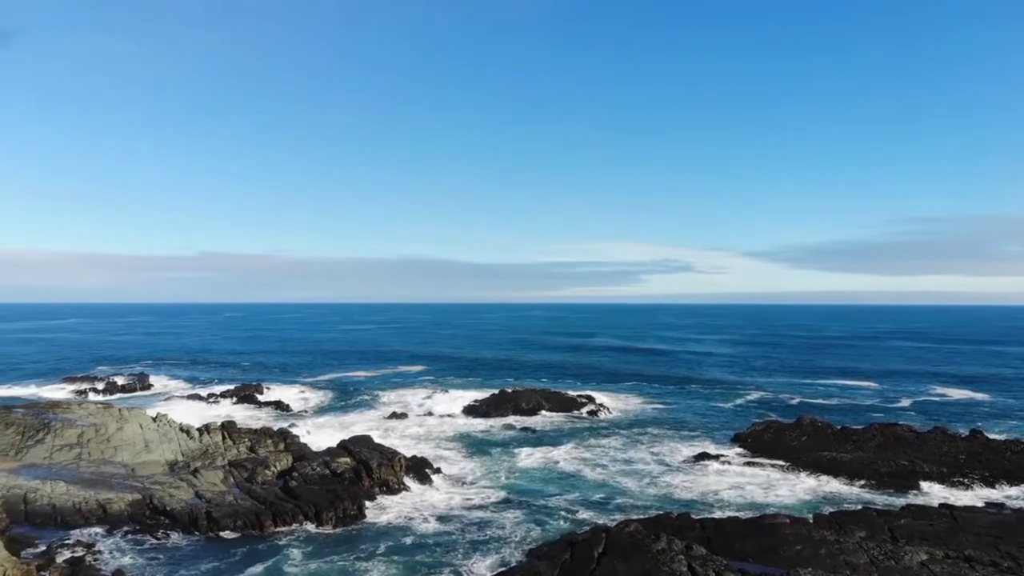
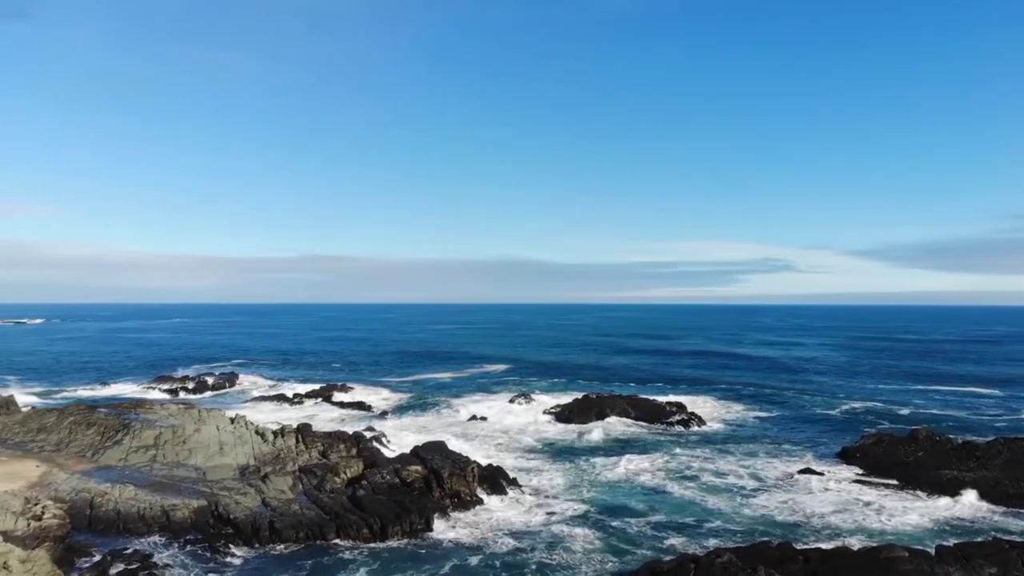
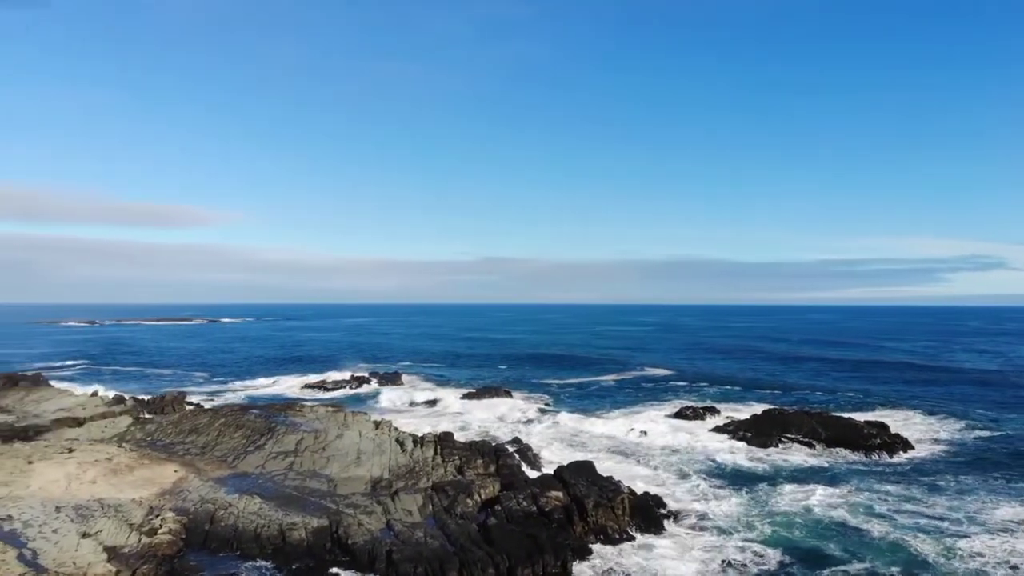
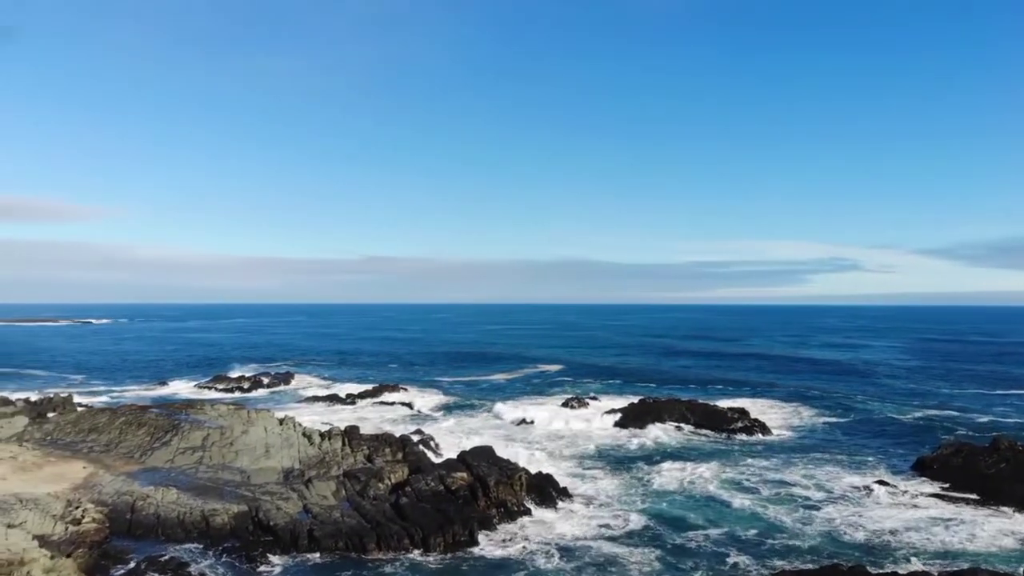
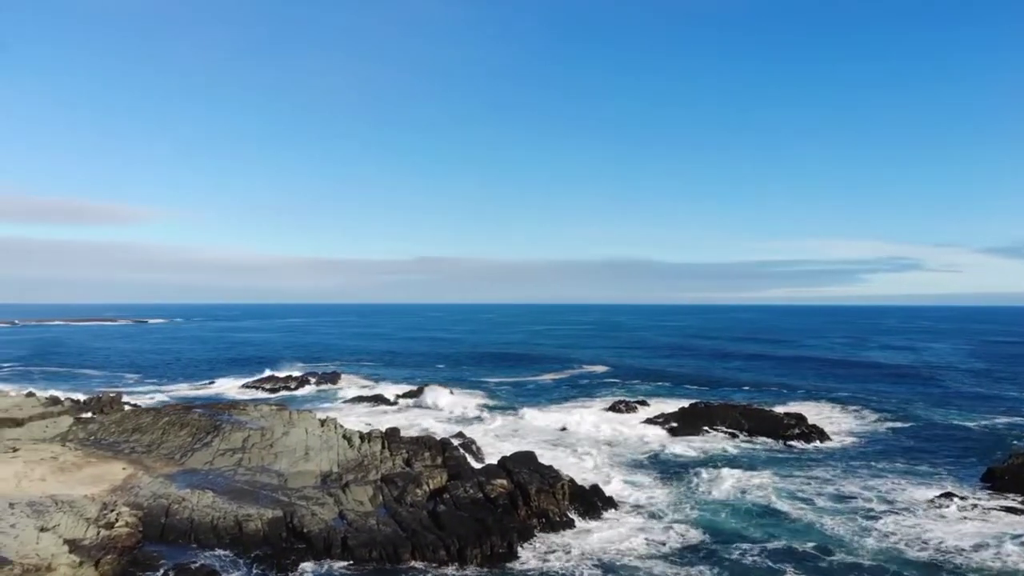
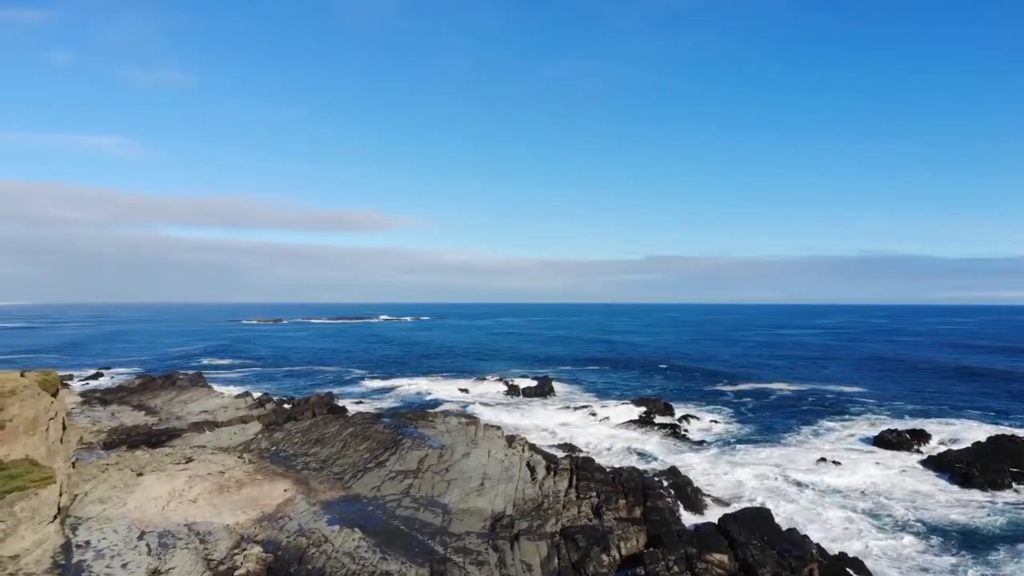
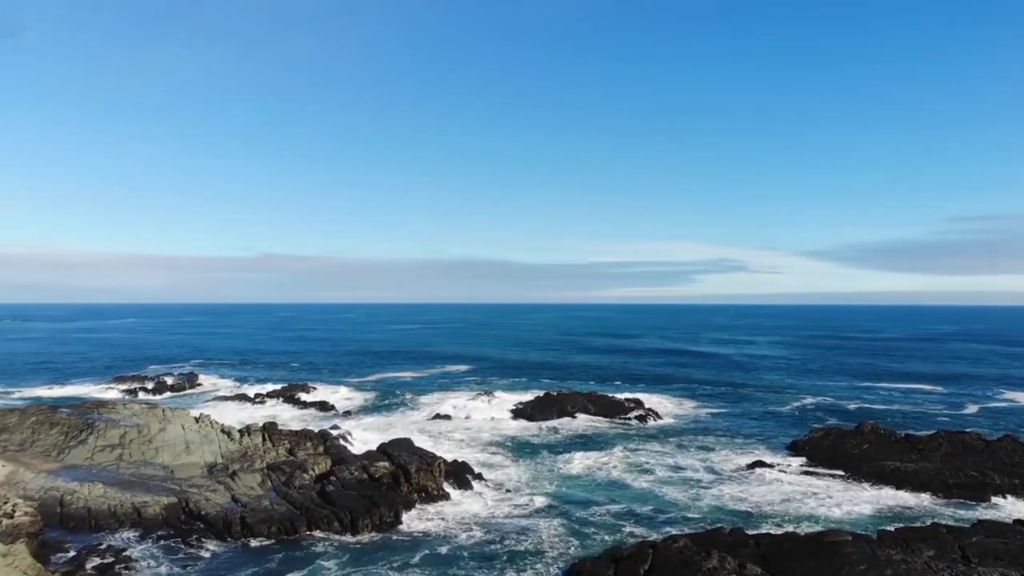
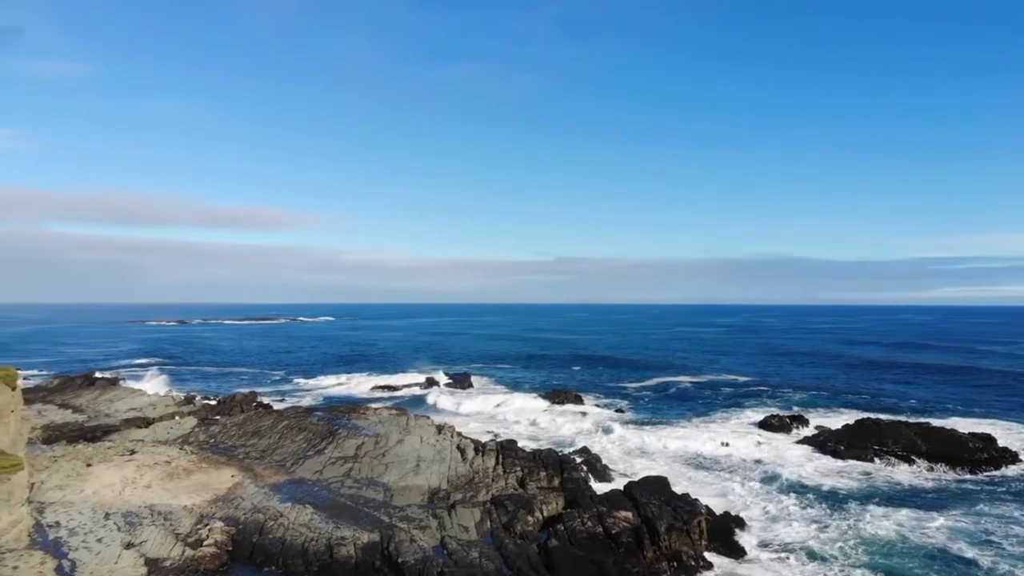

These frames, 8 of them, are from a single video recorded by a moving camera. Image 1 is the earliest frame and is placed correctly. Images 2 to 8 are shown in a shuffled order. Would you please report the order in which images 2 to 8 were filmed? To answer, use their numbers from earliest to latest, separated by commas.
7, 2, 4, 5, 3, 8, 6
